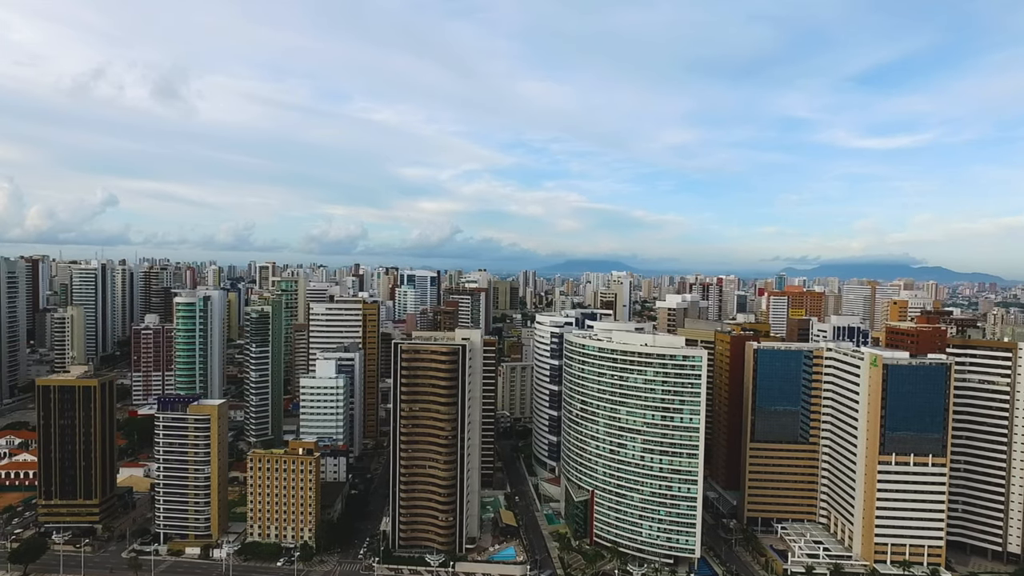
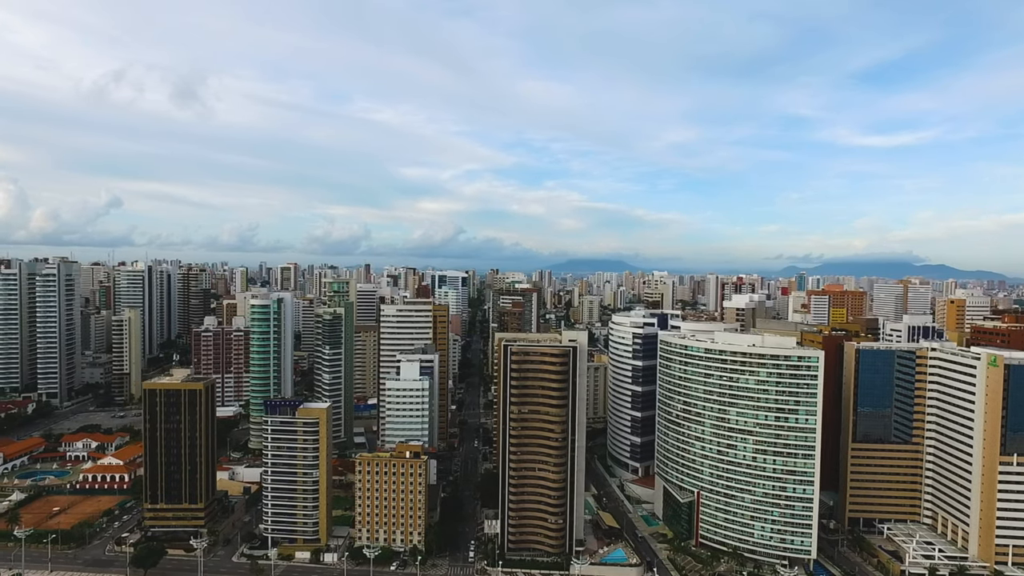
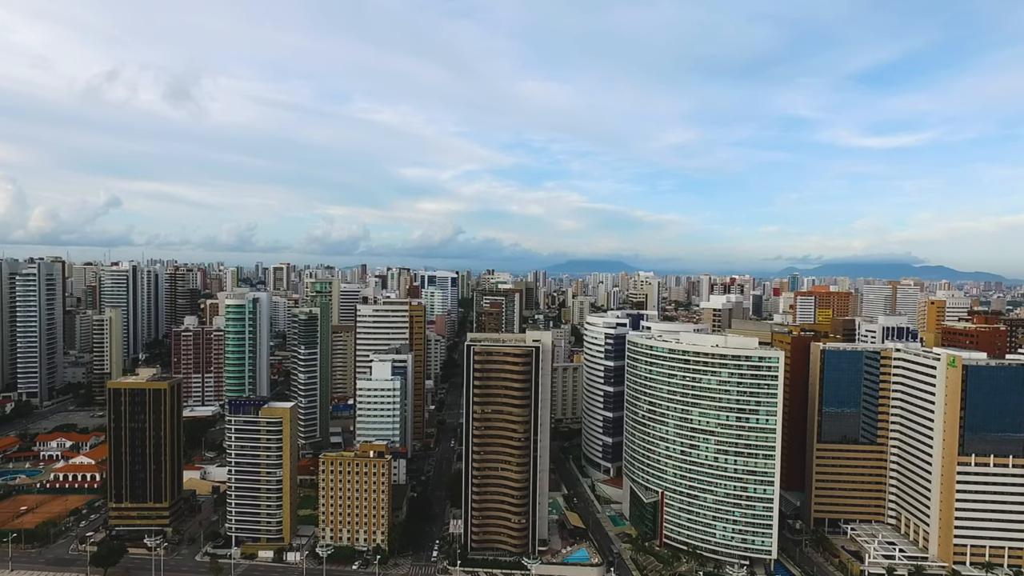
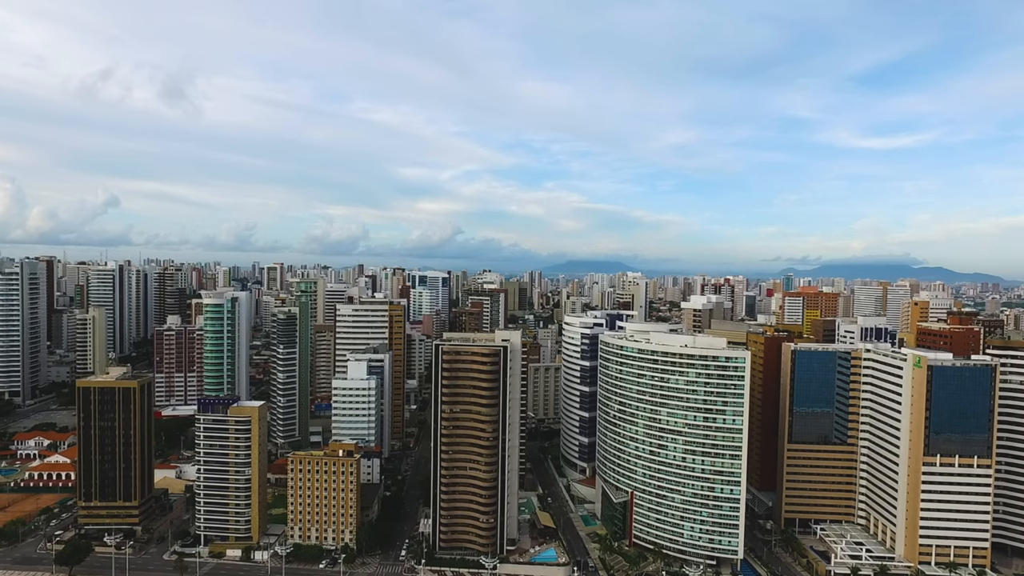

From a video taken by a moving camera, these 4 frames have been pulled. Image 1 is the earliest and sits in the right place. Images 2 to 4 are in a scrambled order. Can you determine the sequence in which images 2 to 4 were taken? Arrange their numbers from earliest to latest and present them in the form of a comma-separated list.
4, 3, 2
